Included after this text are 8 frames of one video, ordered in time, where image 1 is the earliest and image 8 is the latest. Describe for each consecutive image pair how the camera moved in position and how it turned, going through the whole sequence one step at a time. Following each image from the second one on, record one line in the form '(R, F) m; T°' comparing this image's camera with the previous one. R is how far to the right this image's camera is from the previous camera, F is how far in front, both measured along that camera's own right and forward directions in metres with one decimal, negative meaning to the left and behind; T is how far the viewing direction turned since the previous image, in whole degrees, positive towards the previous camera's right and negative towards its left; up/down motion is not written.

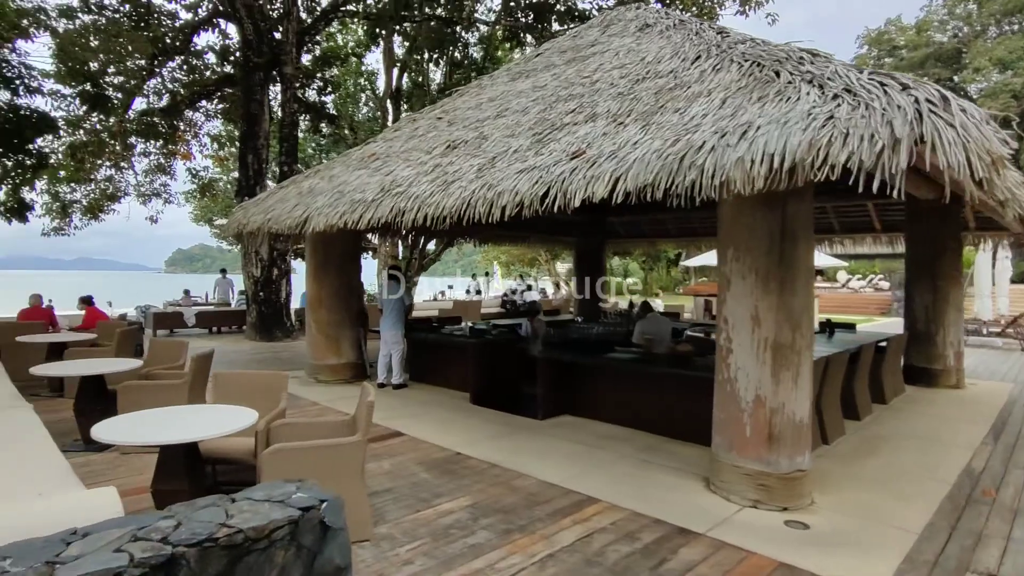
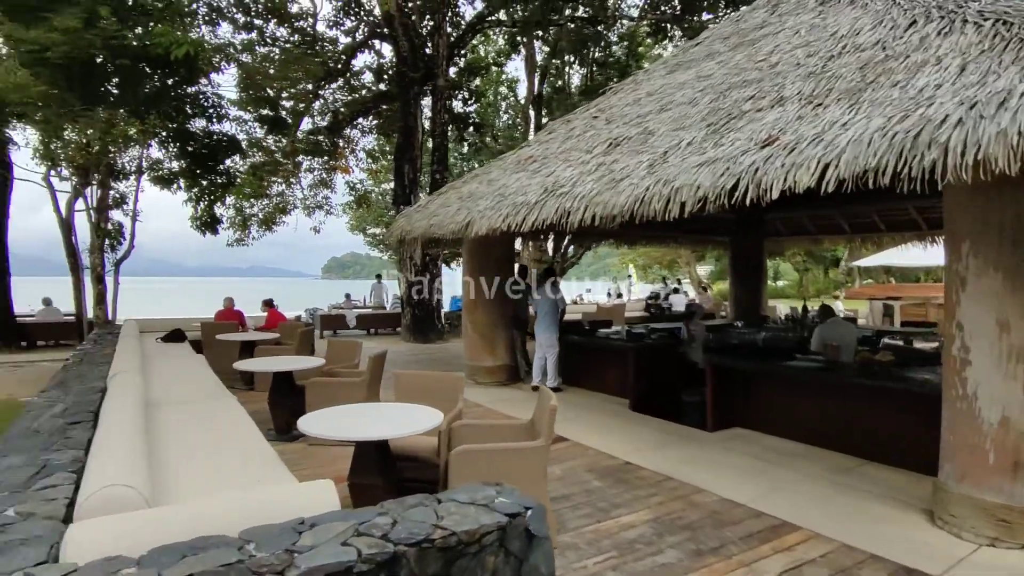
(-0.3, +0.1) m; -12°
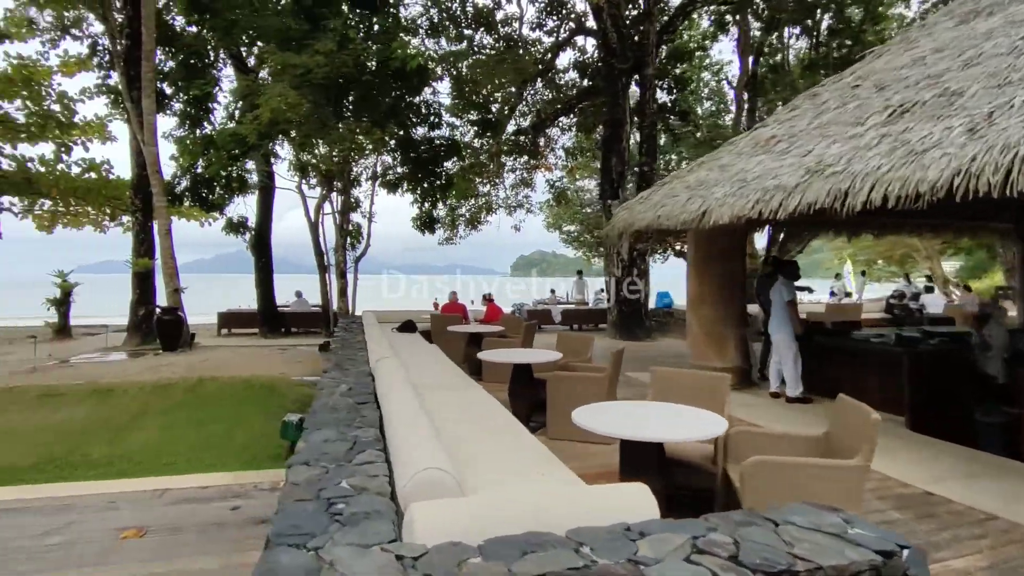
(-0.5, +0.1) m; -17°
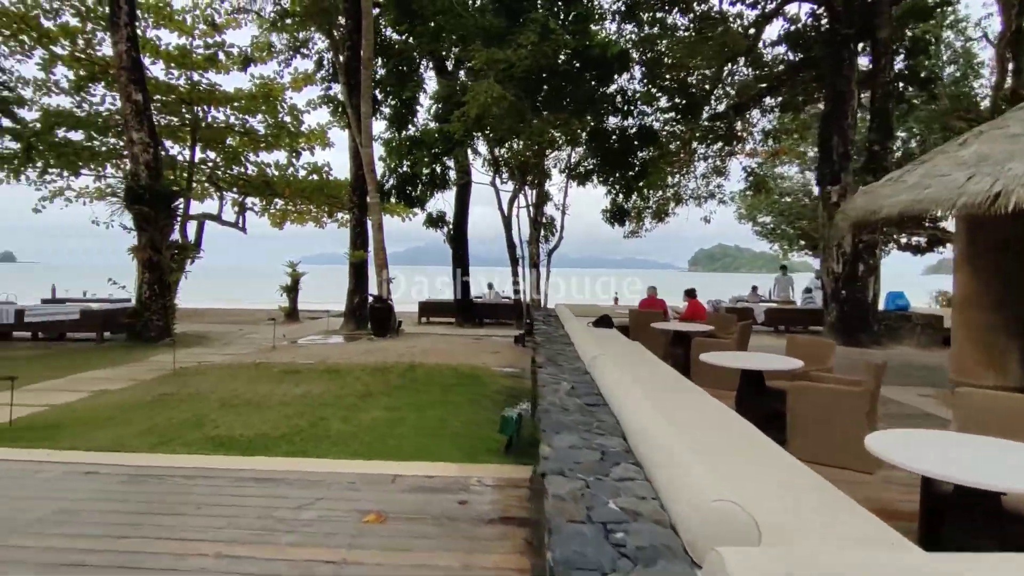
(-0.4, +0.2) m; -16°
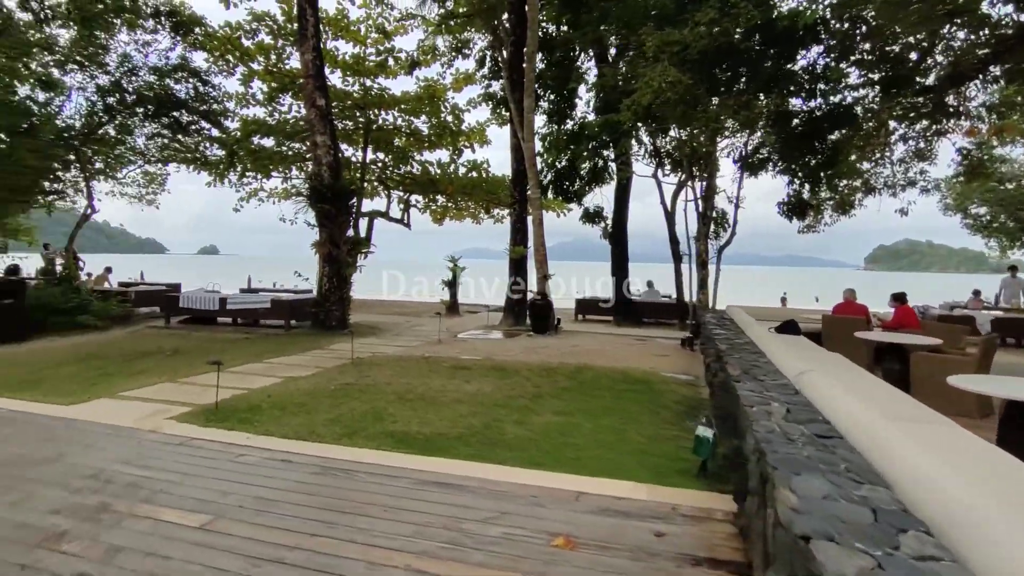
(-0.3, +0.3) m; -14°
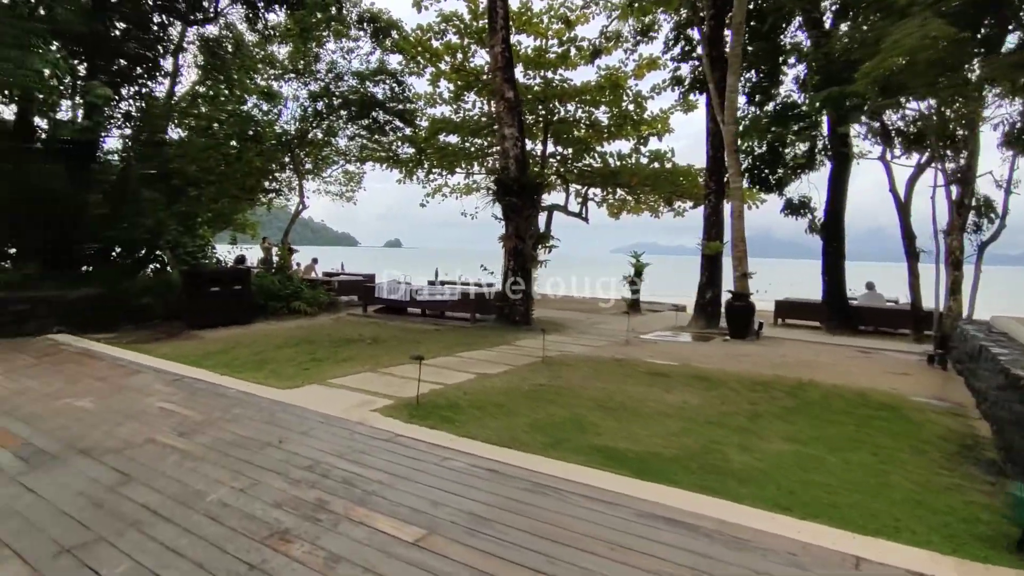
(-0.4, +0.4) m; -15°
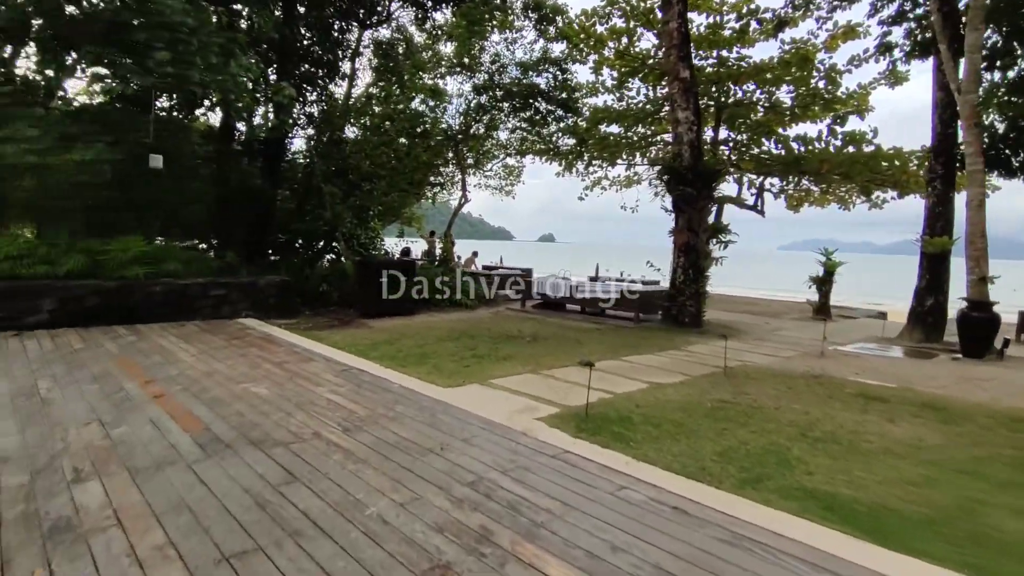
(-0.2, +0.5) m; -14°
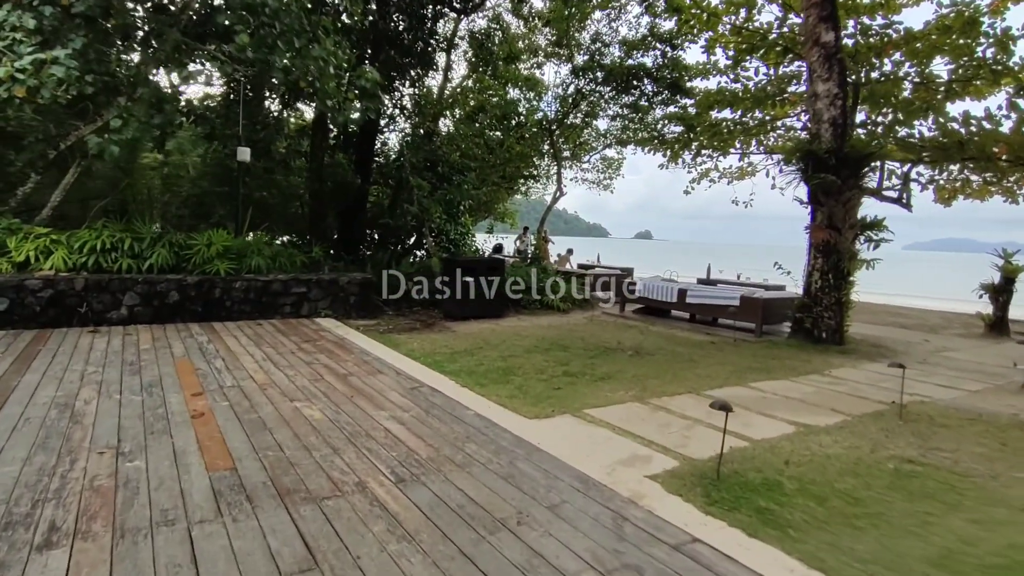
(-0.1, +0.9) m; -9°
